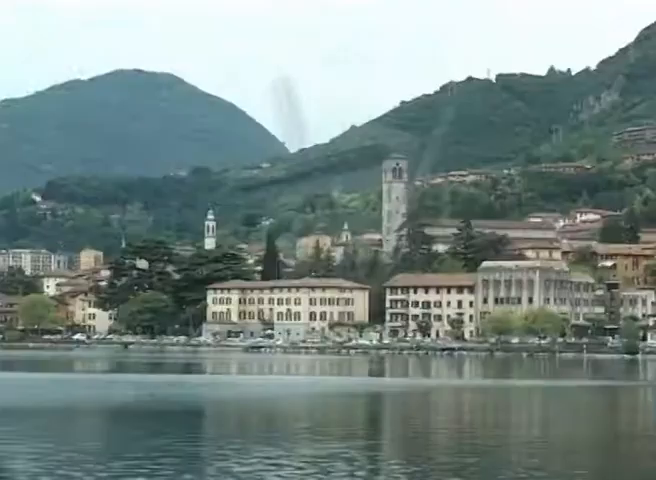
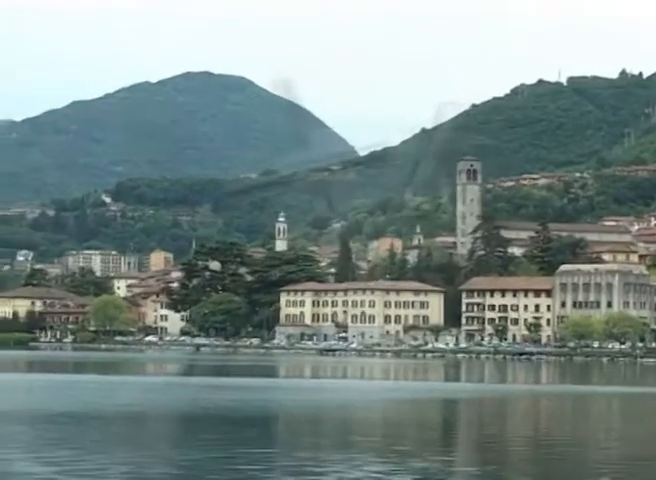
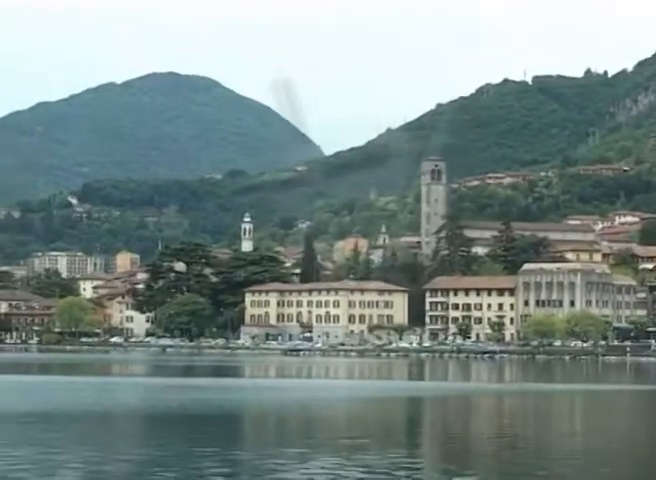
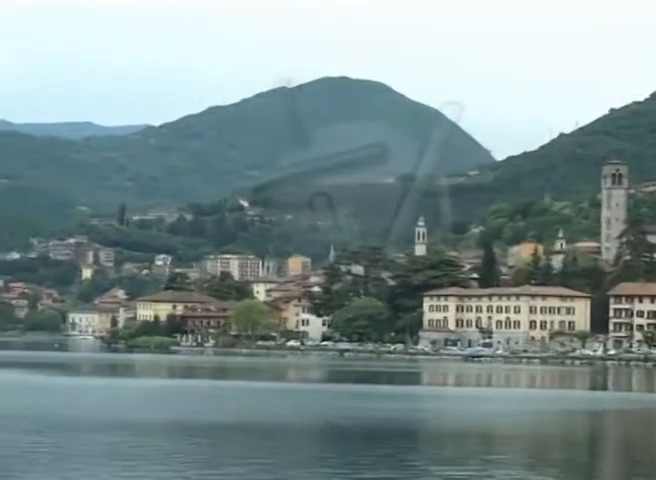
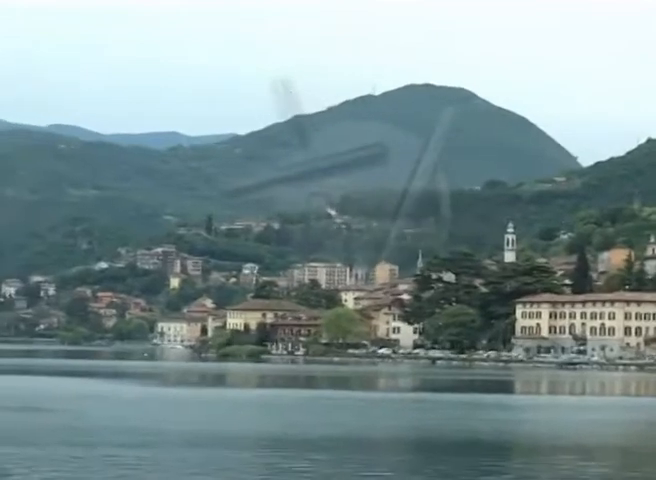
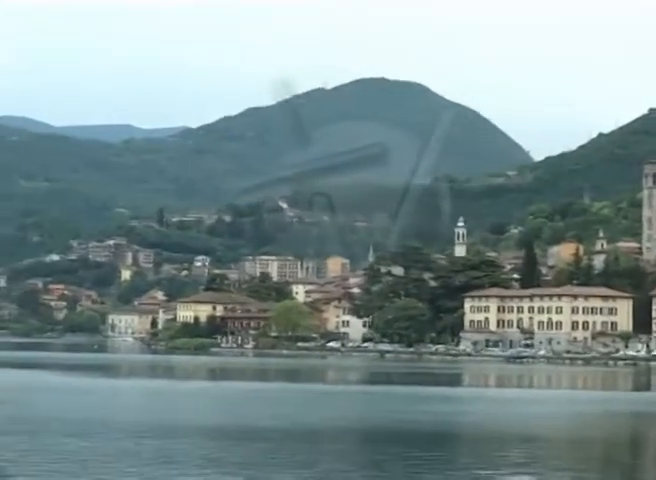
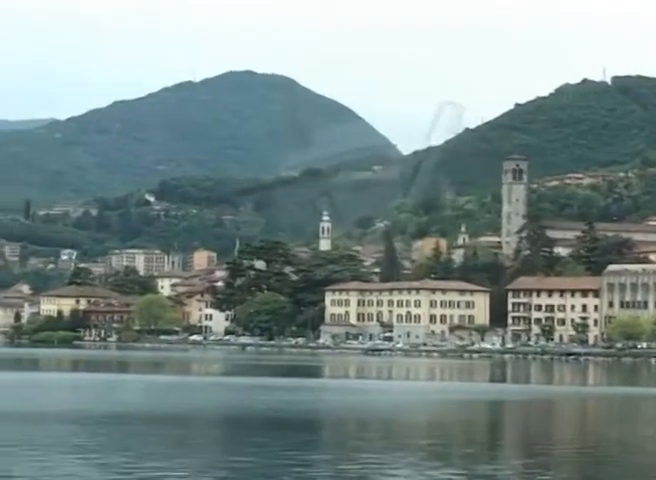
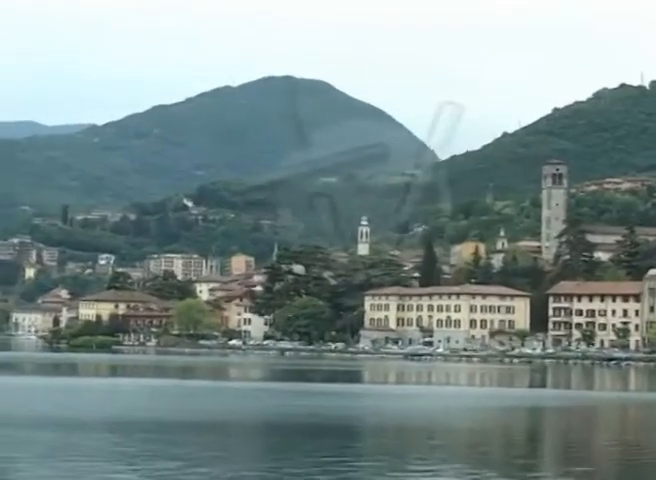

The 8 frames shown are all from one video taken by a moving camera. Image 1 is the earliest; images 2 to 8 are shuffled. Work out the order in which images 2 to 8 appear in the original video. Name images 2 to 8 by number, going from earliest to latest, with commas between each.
3, 2, 7, 8, 4, 6, 5
